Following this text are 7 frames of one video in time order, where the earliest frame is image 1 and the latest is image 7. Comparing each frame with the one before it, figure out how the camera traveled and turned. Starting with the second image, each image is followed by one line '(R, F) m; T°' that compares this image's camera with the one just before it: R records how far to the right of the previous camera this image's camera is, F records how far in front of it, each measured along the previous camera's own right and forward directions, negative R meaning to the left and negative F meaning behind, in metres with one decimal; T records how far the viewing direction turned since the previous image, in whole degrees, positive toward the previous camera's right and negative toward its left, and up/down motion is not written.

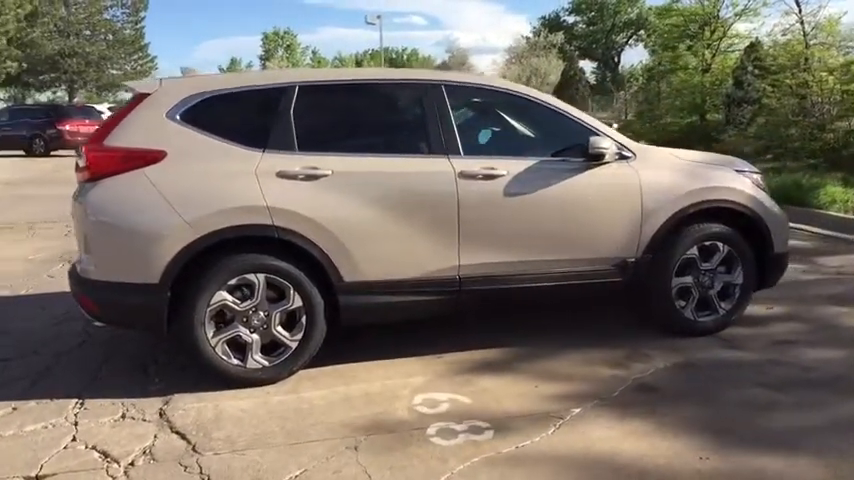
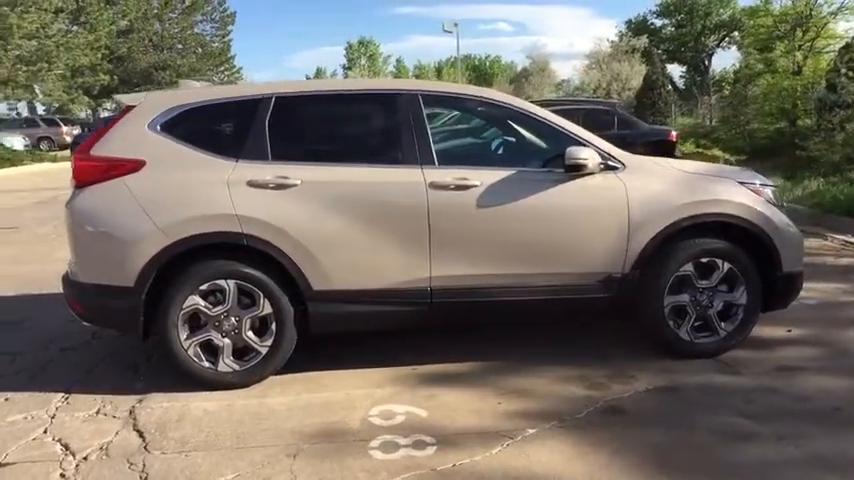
(+0.9, +0.1) m; -7°
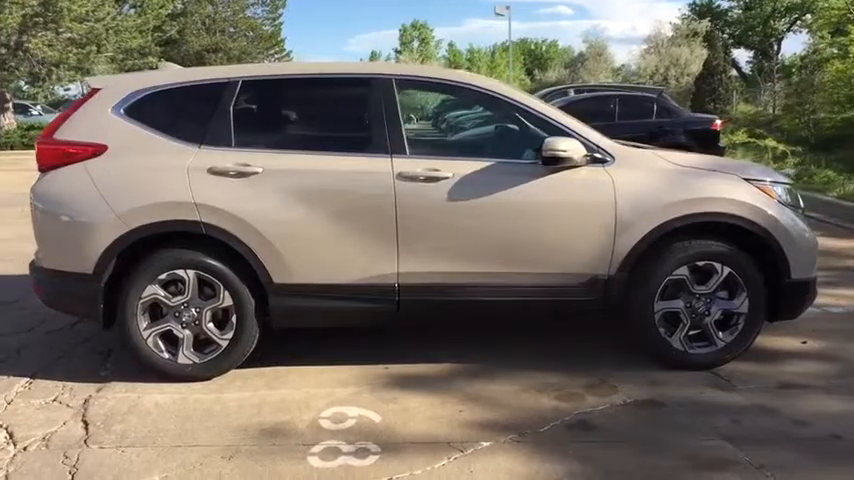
(+0.6, +0.3) m; -5°
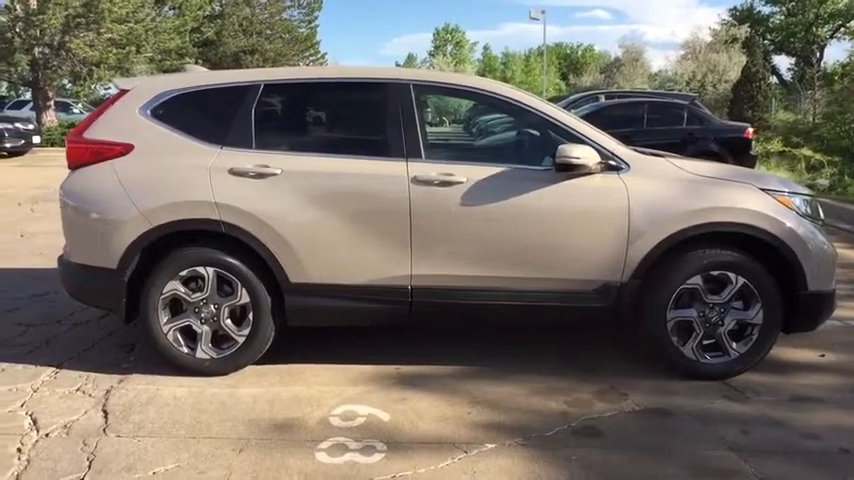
(+0.1, -0.1) m; -3°
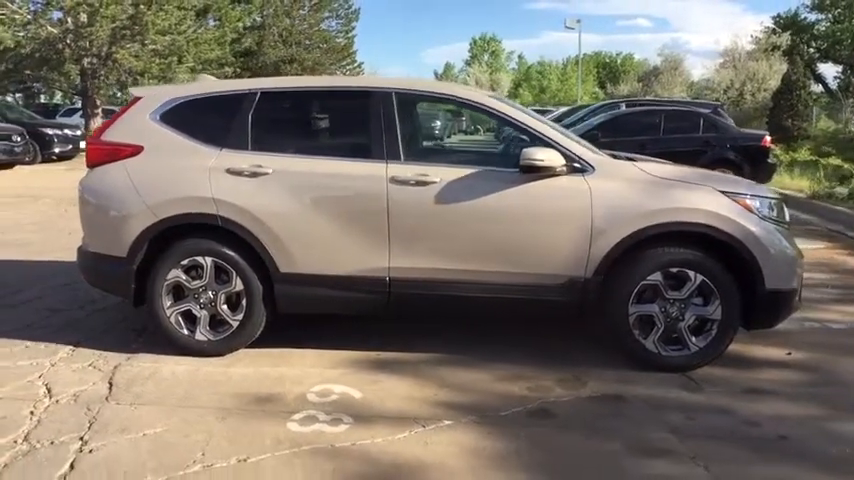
(+0.5, -0.4) m; -3°
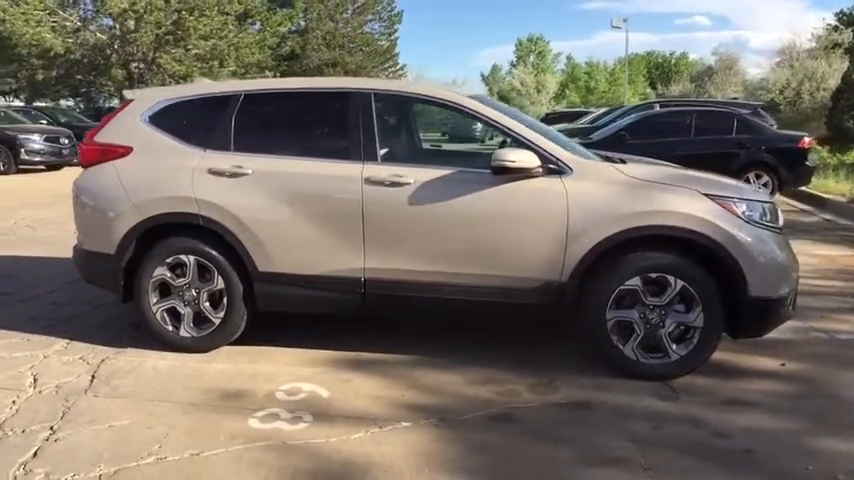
(+0.6, 0.0) m; -4°
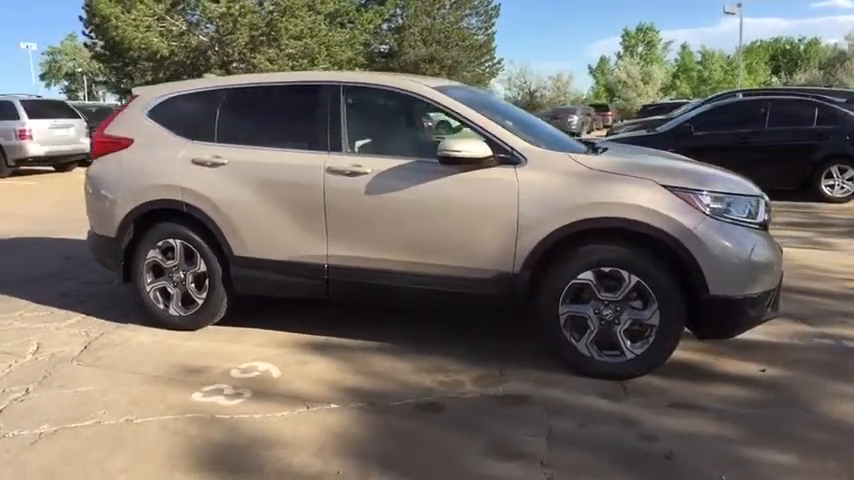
(+1.2, +0.1) m; -10°
